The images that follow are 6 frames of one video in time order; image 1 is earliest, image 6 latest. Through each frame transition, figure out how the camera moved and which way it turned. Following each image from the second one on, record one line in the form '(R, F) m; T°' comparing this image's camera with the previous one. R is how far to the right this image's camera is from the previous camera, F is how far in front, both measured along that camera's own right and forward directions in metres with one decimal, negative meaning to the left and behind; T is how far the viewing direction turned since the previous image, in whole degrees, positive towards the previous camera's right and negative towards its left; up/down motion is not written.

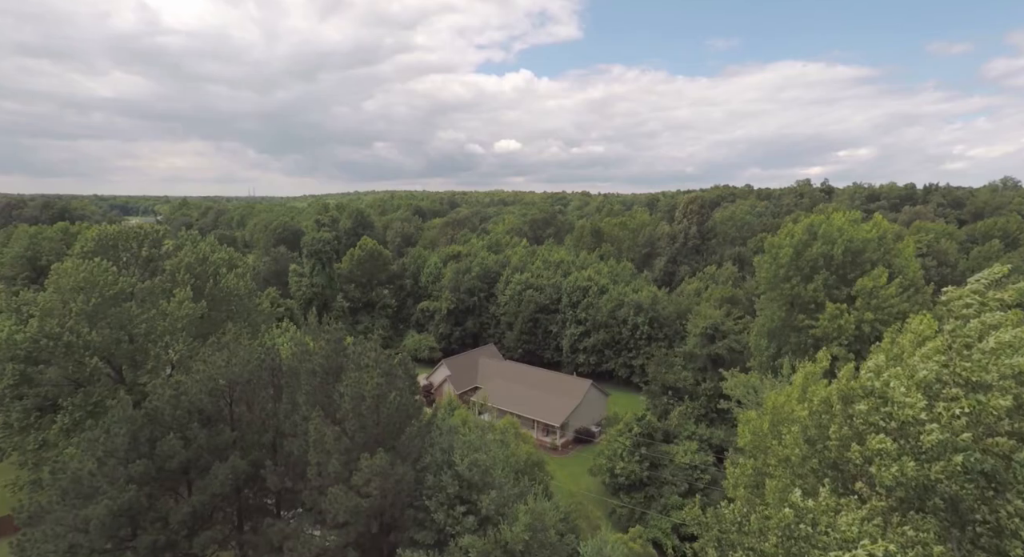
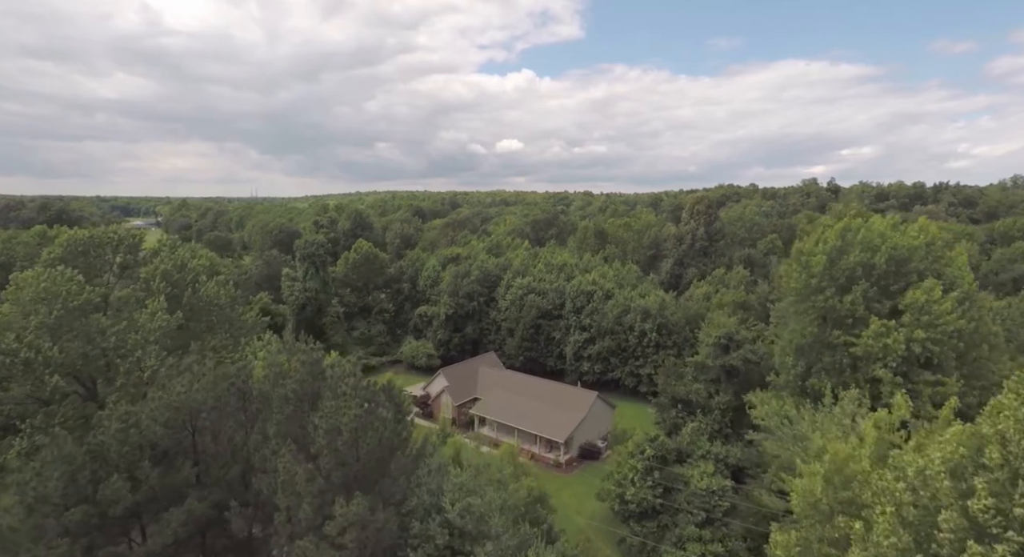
(+0.1, +1.8) m; 0°
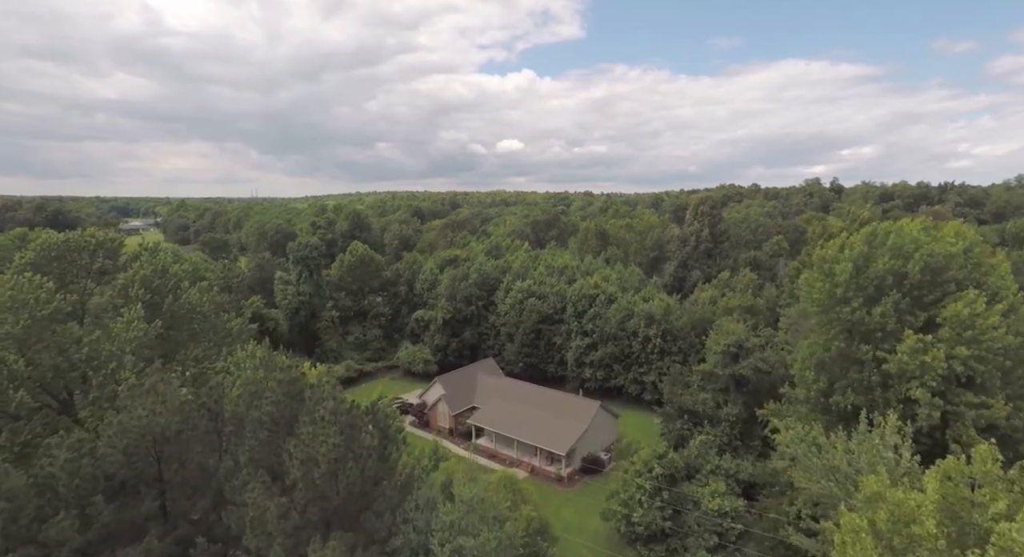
(+0.1, +1.3) m; 0°
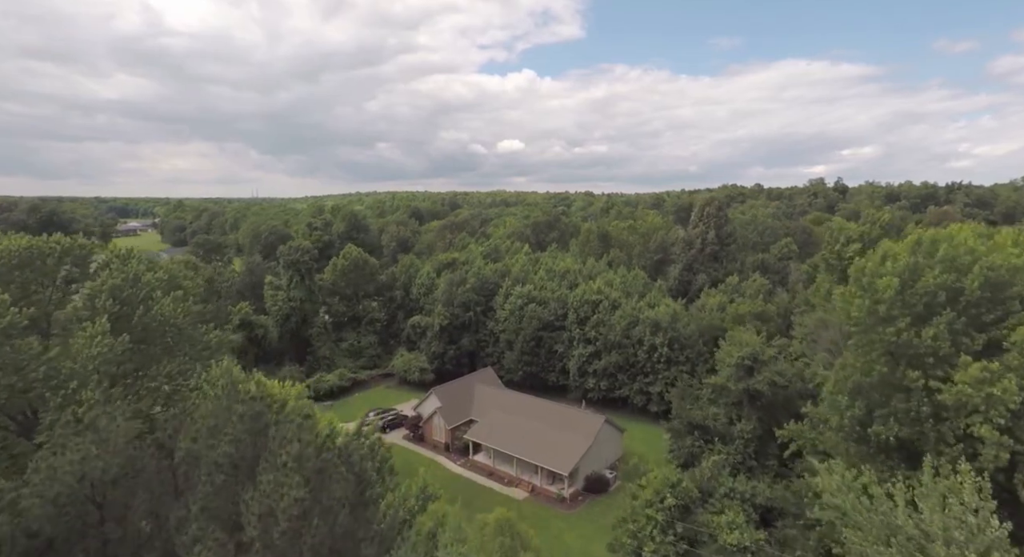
(+0.1, +1.7) m; 0°
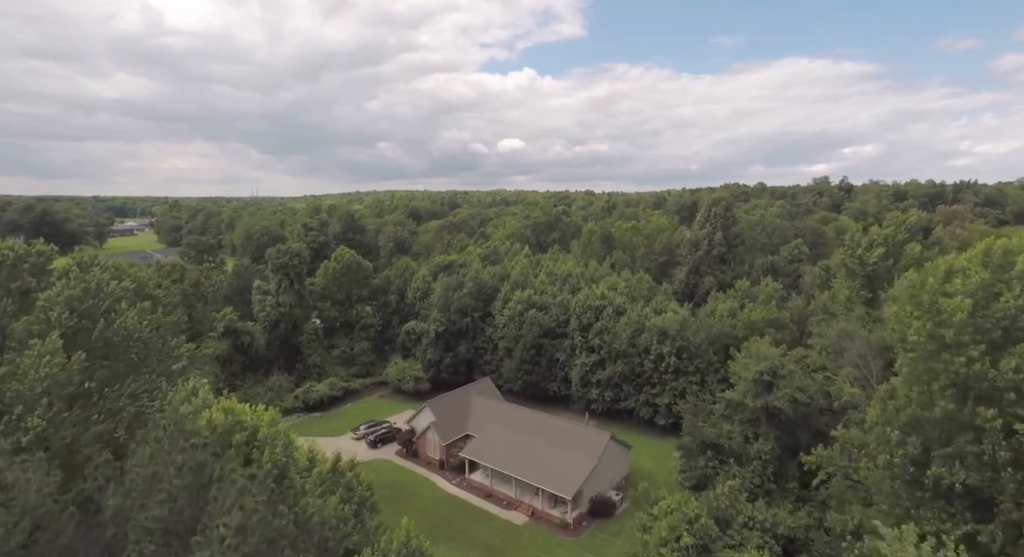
(+0.1, +1.9) m; 0°
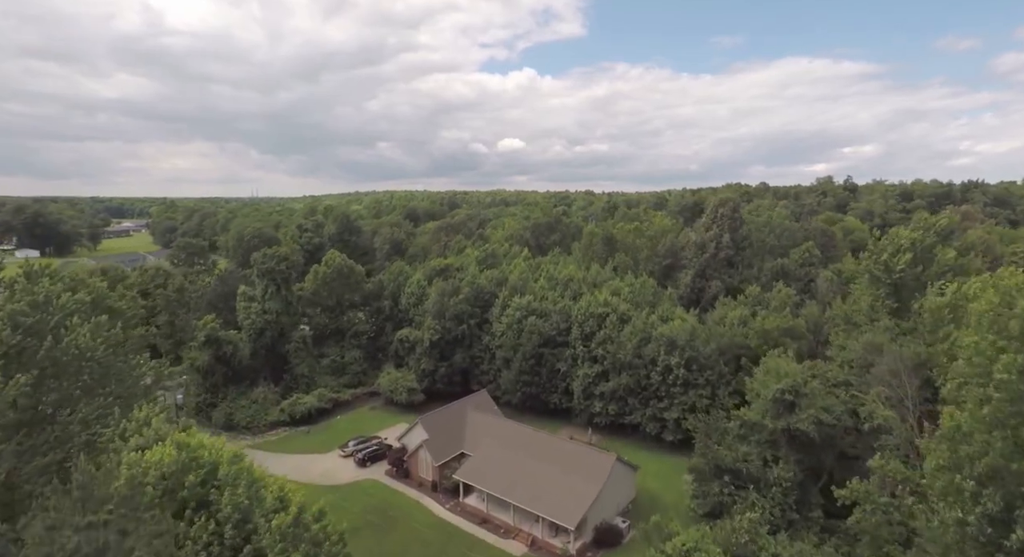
(+0.1, +2.0) m; 0°
